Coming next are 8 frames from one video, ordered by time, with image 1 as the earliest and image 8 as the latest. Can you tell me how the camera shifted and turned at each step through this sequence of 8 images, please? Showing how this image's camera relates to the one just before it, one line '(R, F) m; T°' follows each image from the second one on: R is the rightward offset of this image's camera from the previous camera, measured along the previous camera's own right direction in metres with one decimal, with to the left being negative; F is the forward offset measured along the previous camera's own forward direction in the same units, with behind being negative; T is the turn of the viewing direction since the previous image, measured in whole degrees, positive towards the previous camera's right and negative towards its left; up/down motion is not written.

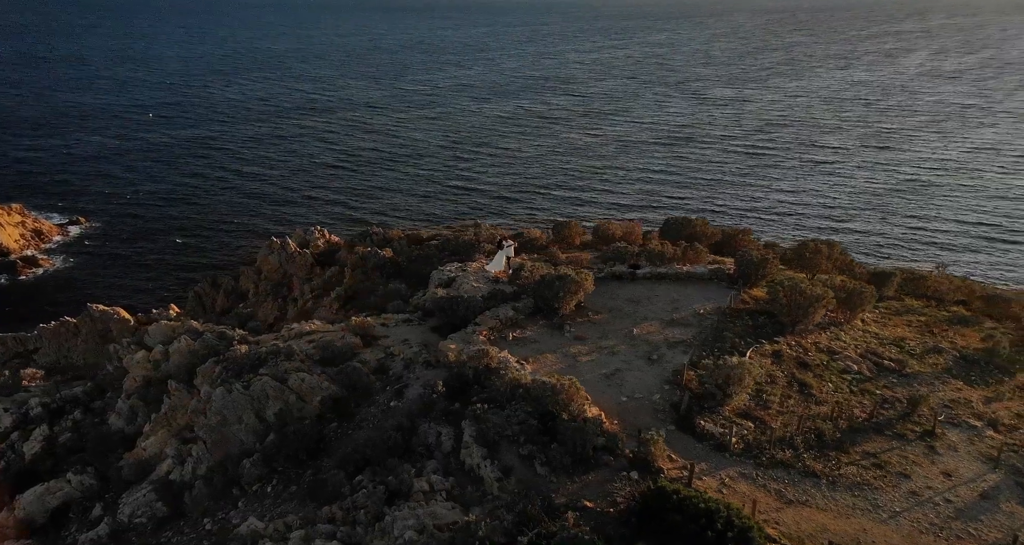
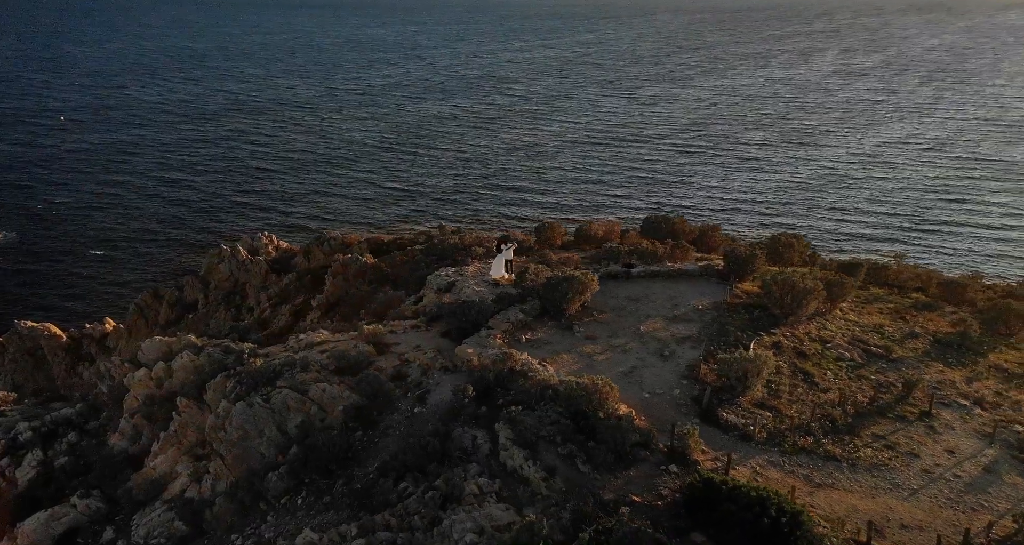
(-1.8, -0.2) m; +5°
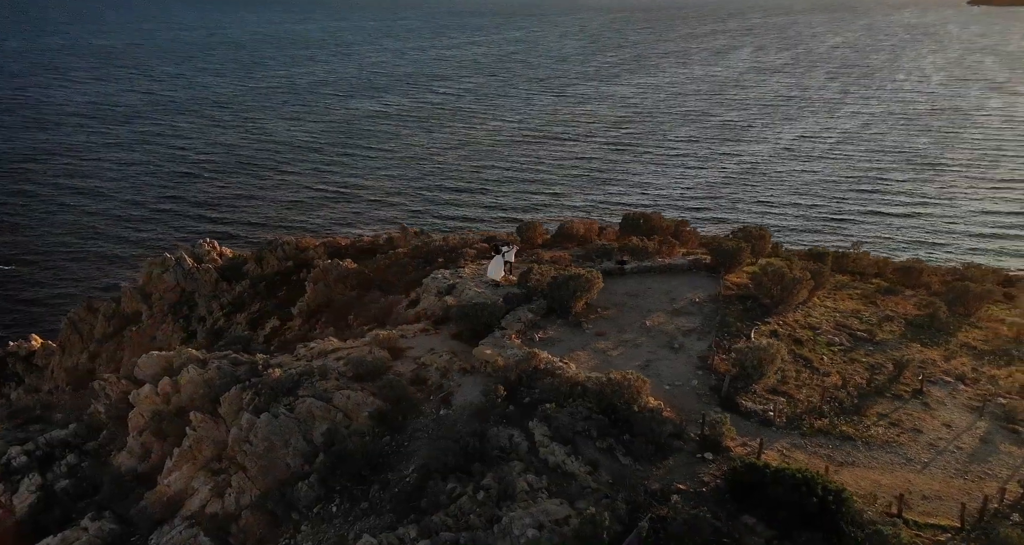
(-1.9, -0.2) m; +6°
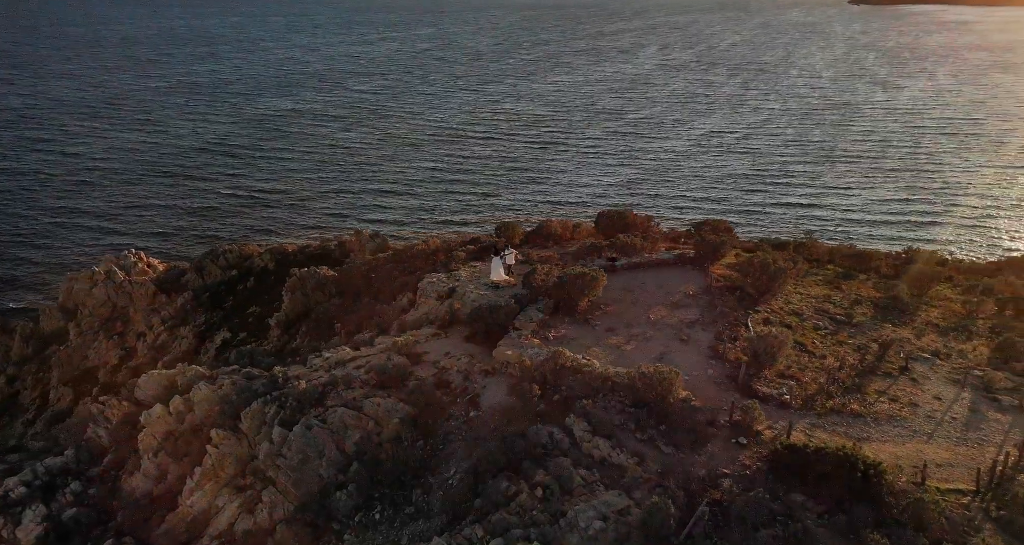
(-2.3, -0.2) m; +7°
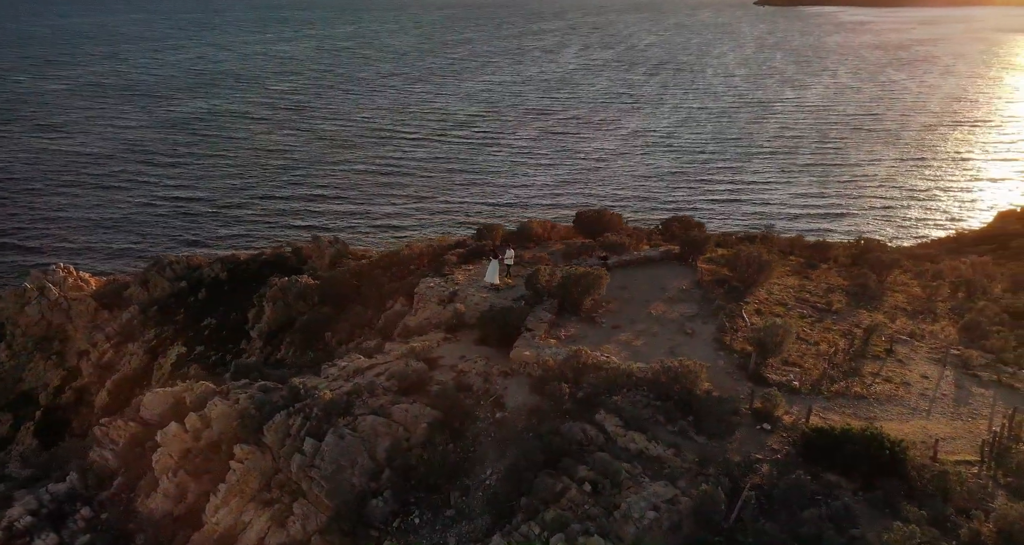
(-2.0, -0.1) m; +6°
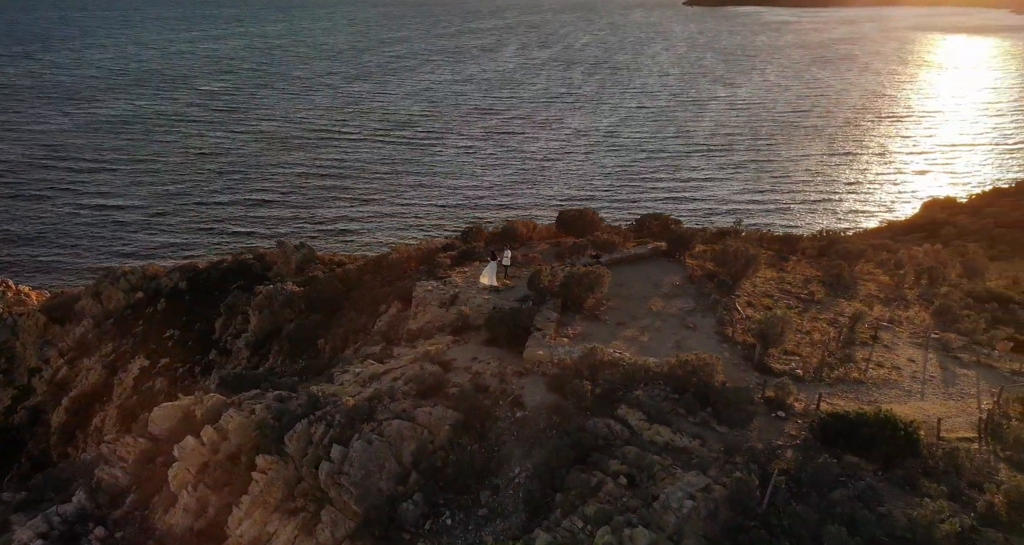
(-1.6, -0.1) m; +5°
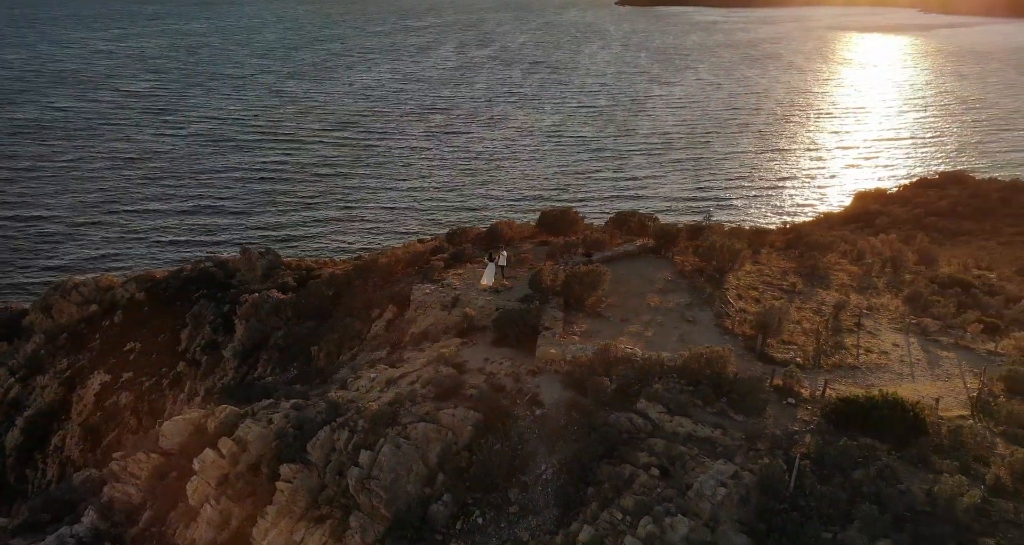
(-1.6, -0.1) m; +5°
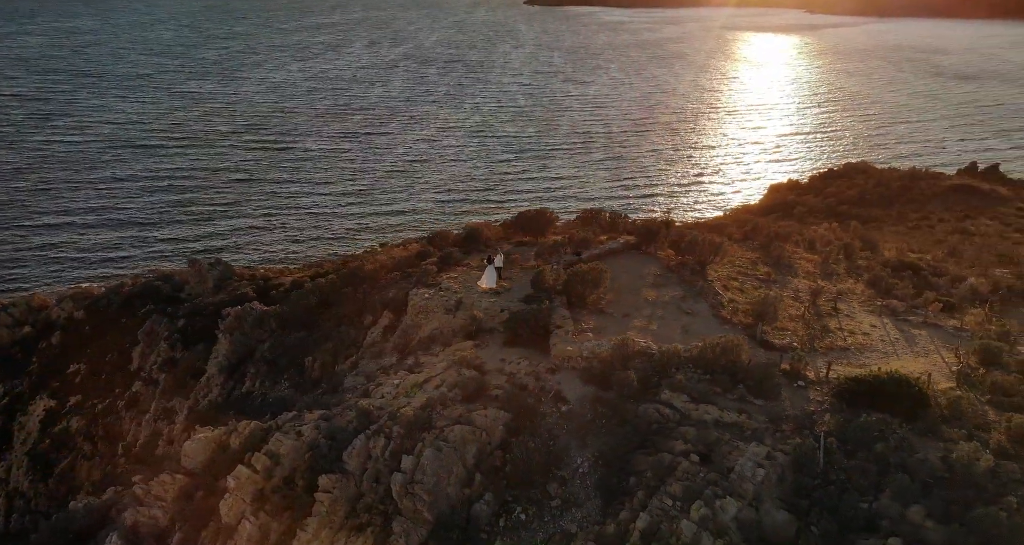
(-2.3, -0.1) m; +6°
